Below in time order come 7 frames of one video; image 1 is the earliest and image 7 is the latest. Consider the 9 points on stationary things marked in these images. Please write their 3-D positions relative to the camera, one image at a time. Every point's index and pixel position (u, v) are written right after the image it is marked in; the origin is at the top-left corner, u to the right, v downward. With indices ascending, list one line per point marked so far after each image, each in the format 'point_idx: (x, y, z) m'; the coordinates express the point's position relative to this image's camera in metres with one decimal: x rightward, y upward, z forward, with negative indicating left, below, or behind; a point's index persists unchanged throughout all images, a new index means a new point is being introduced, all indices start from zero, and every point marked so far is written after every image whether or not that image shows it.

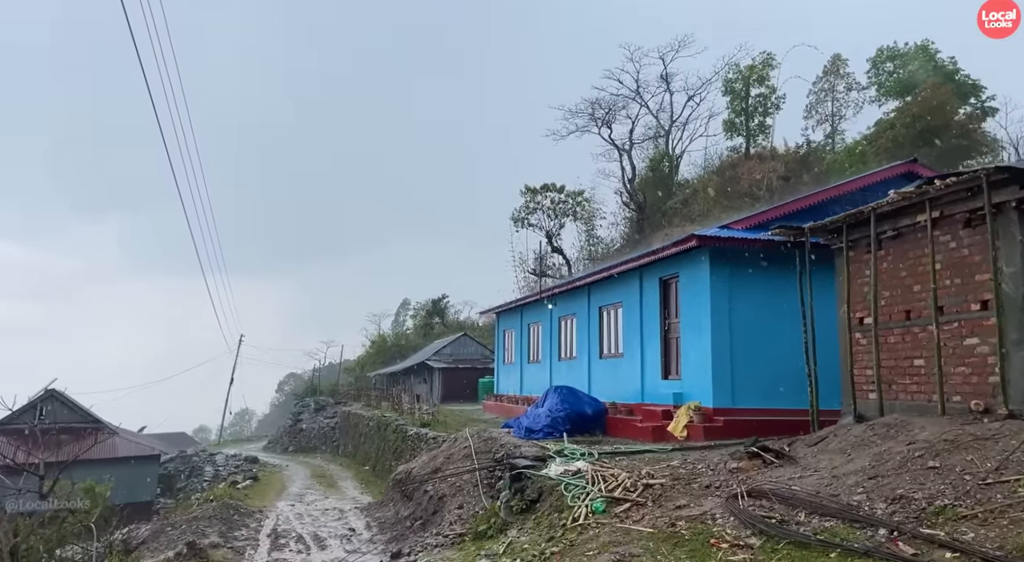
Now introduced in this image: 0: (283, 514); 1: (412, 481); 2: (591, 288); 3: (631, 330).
0: (-4.8, -4.9, +14.6) m
1: (-1.9, -3.8, +13.1) m
2: (+2.2, -0.2, +19.3) m
3: (+2.9, -1.2, +16.7) m
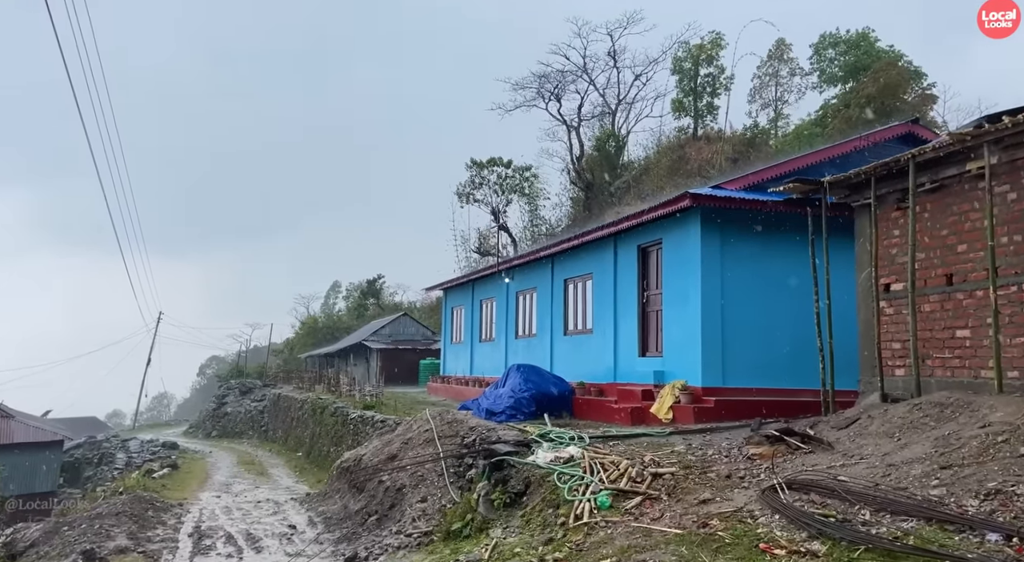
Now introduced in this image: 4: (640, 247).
0: (-5.5, -4.1, +12.6) m
1: (-2.4, -3.1, +11.3) m
2: (+1.1, +0.5, +17.9) m
3: (+2.1, -0.5, +15.4) m
4: (+2.6, +0.7, +14.1) m
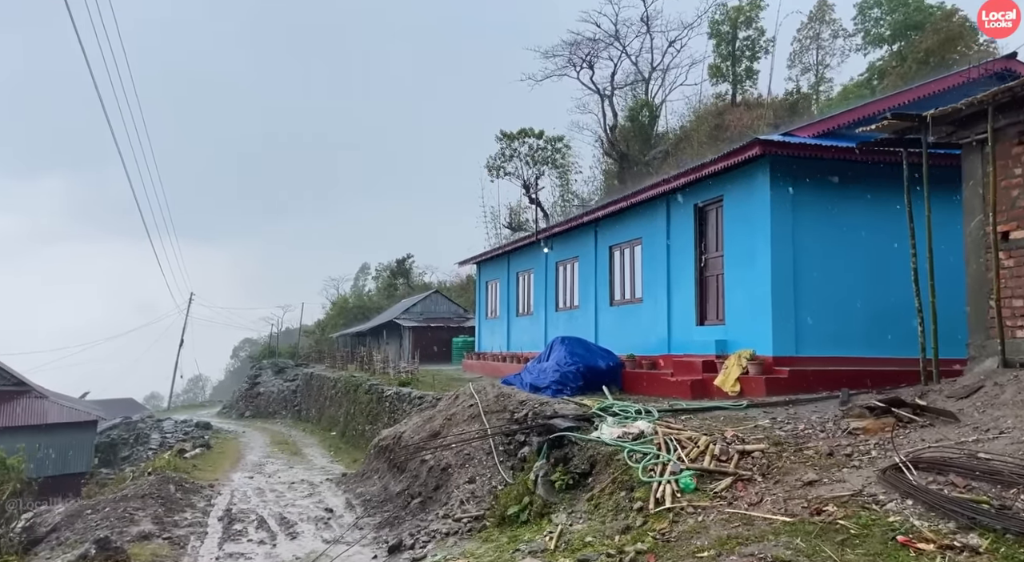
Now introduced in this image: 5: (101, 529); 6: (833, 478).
0: (-4.6, -3.6, +11.9) m
1: (-1.6, -2.5, +10.5) m
2: (+2.1, +1.3, +16.8) m
3: (+3.0, +0.2, +14.3) m
4: (+3.4, +1.4, +13.0) m
5: (-4.7, -2.9, +8.0) m
6: (+2.7, -1.7, +5.9) m
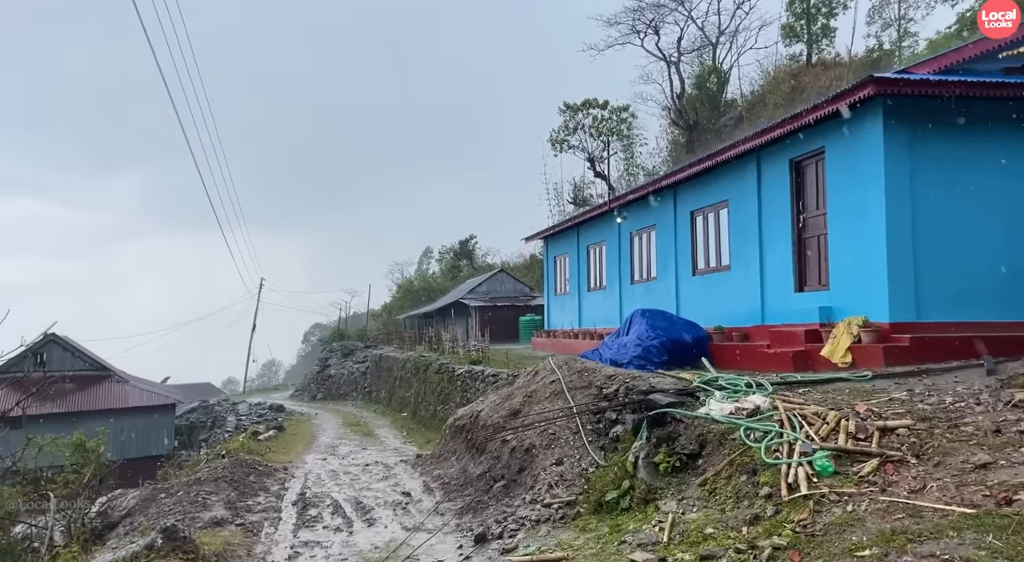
0: (-3.3, -3.2, +11.5) m
1: (-0.4, -2.1, +9.8) m
2: (+3.7, +2.0, +15.7) m
3: (+4.4, +0.9, +13.1) m
4: (+4.7, +2.0, +11.8) m
5: (-3.7, -2.6, +7.7) m
6: (+3.5, -1.2, +4.8) m
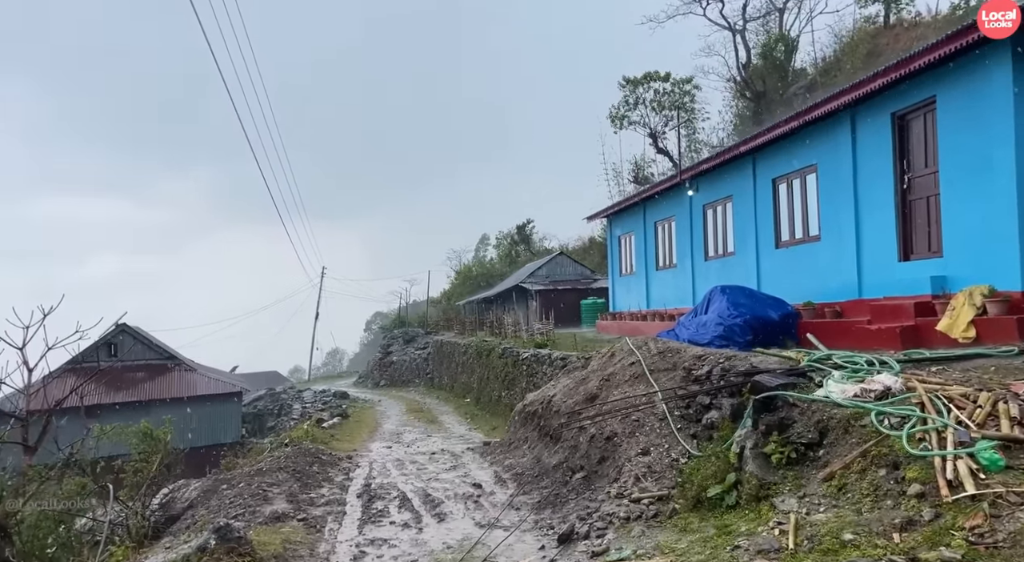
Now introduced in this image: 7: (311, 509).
0: (-2.1, -2.8, +11.0) m
1: (+0.6, -1.7, +9.1) m
2: (+5.1, +2.6, +14.5) m
3: (+5.6, +1.4, +11.9) m
4: (+5.8, +2.5, +10.5) m
5: (-2.9, -2.4, +7.2) m
6: (+4.0, -0.9, +3.8) m
7: (-2.1, -2.4, +7.4) m
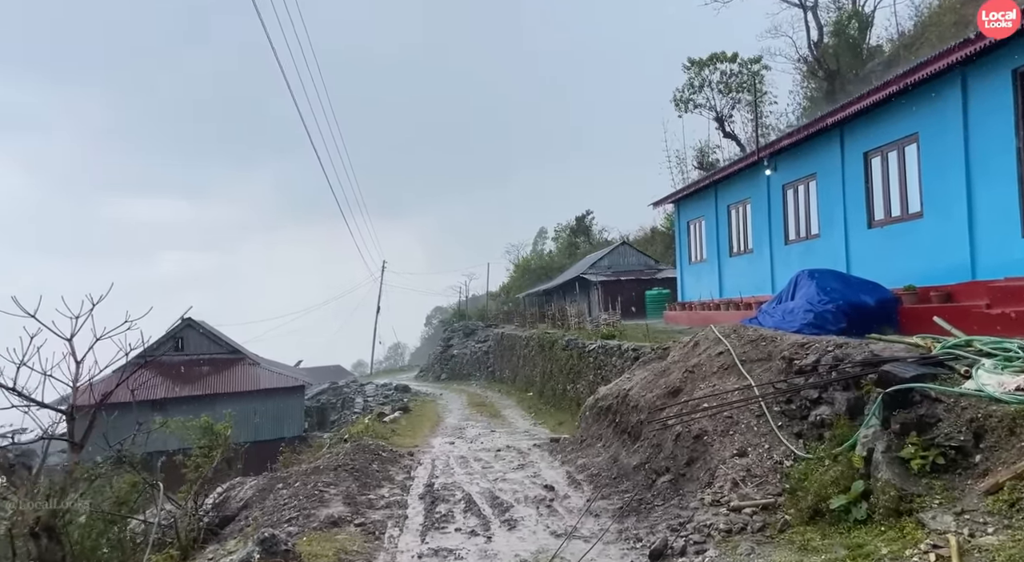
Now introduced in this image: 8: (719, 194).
0: (-1.1, -2.6, +10.4) m
1: (+1.4, -1.5, +8.2) m
2: (+6.3, +2.9, +13.3) m
3: (+6.6, +1.7, +10.6) m
4: (+6.7, +2.8, +9.2) m
5: (-2.1, -2.2, +6.7) m
6: (+4.4, -0.7, +2.7) m
7: (-1.4, -2.3, +6.8) m
8: (+5.8, +2.4, +19.5) m
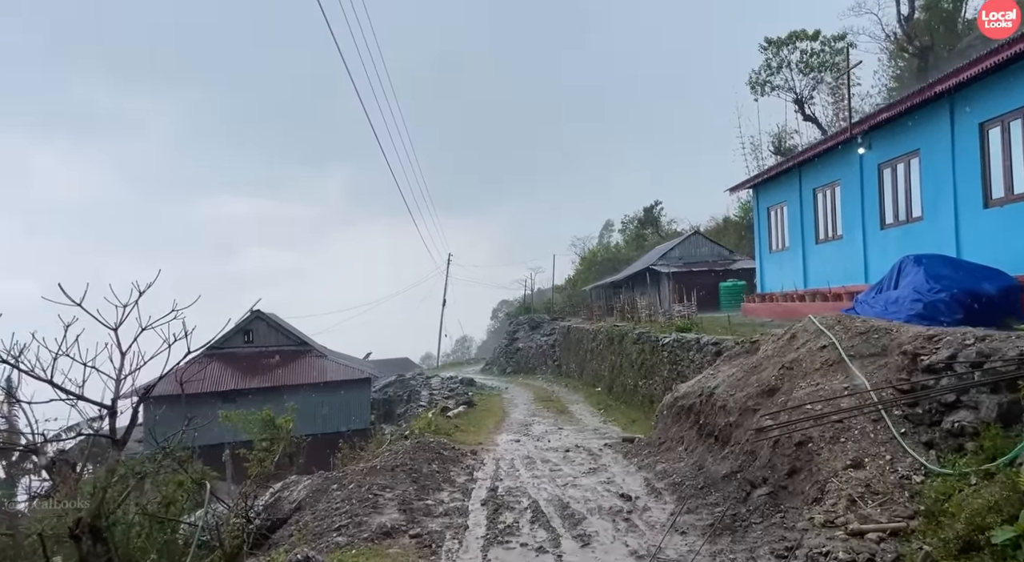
0: (-0.1, -2.5, +9.7) m
1: (+2.2, -1.4, +7.3) m
2: (+7.5, +3.1, +11.8) m
3: (+7.6, +1.9, +9.2) m
4: (+7.5, +3.0, +7.8) m
5: (-1.5, -2.1, +6.1) m
6: (+4.6, -0.6, +1.5) m
7: (-0.8, -2.1, +6.2) m
8: (+7.6, +2.7, +18.1) m
